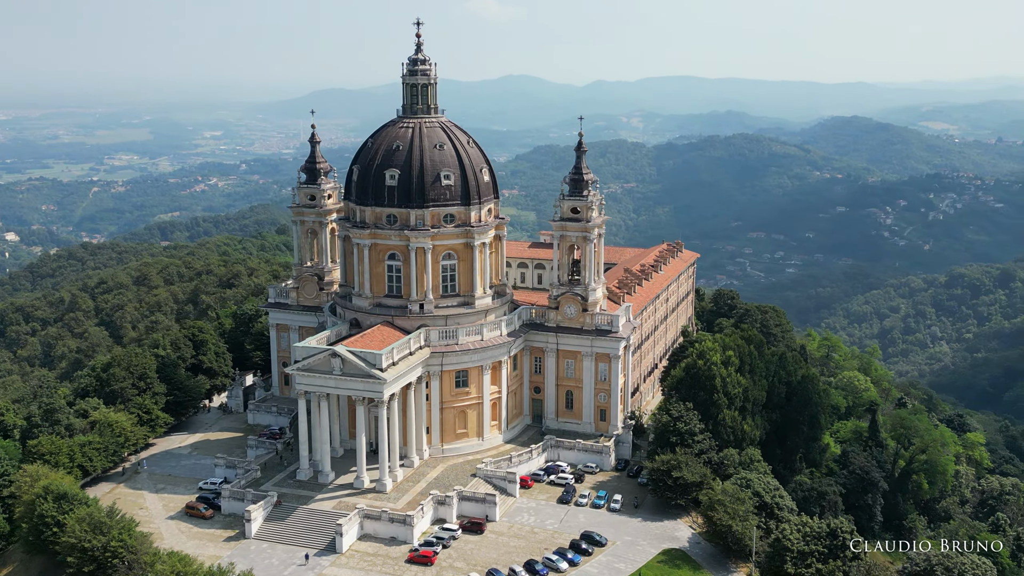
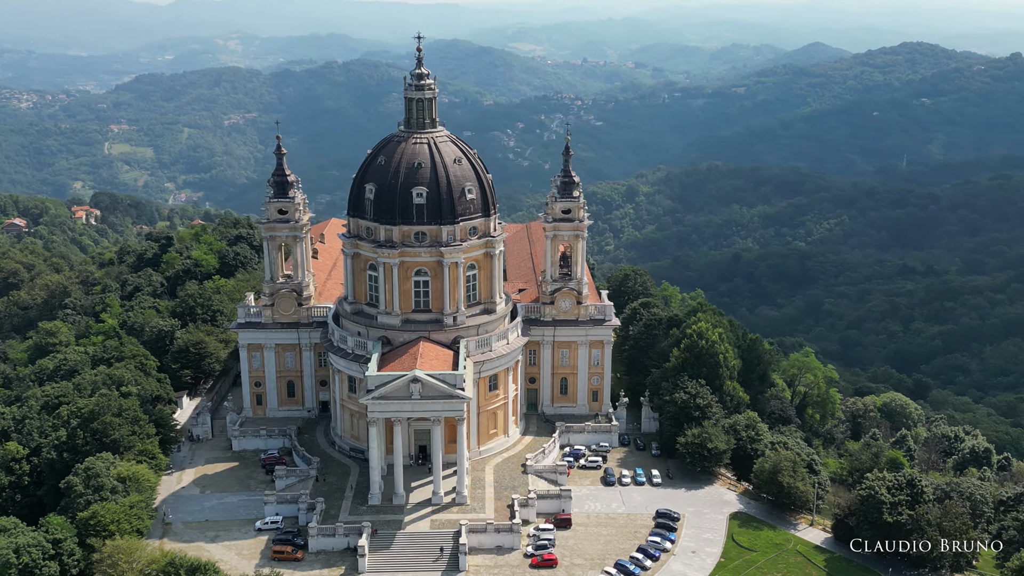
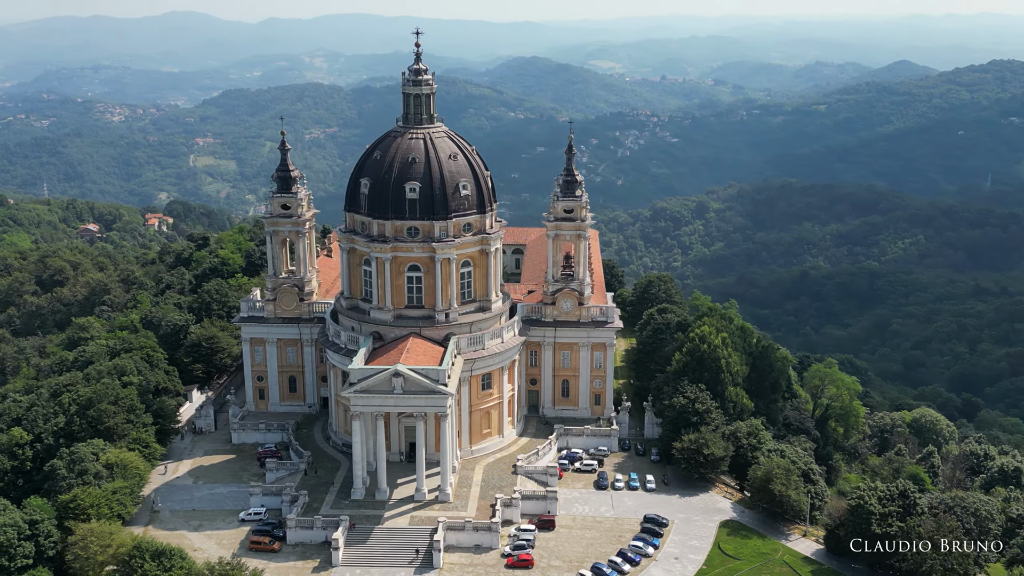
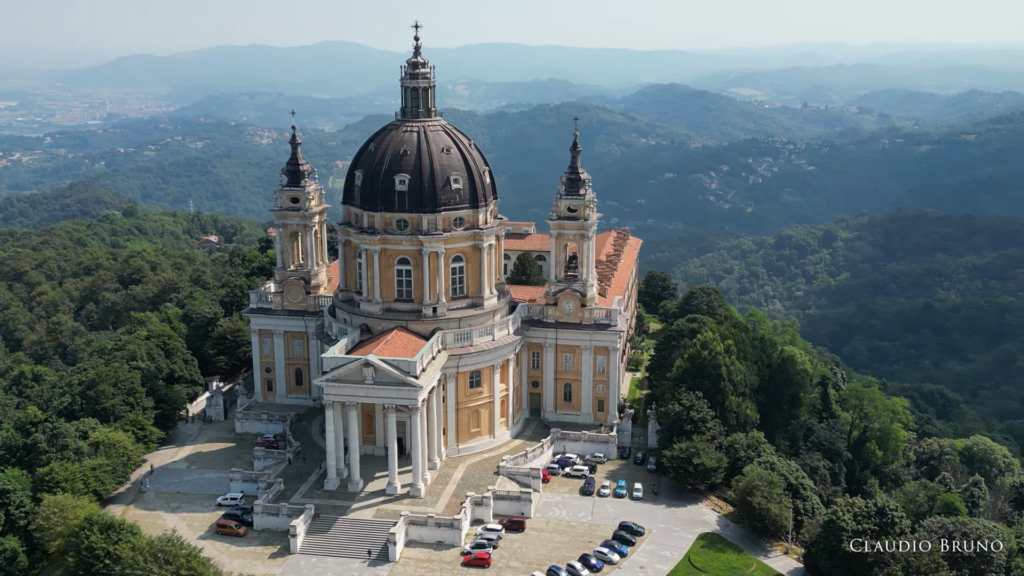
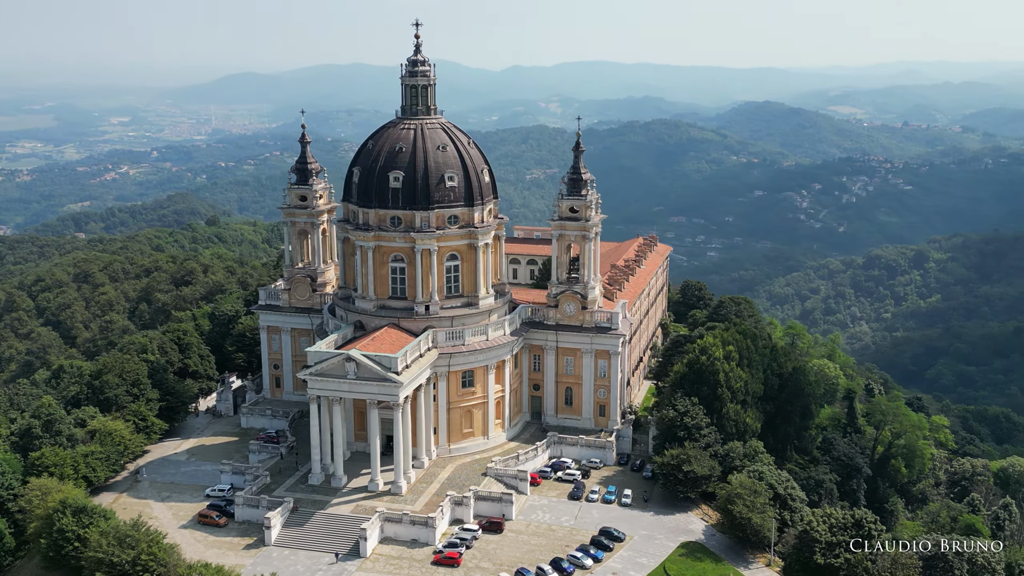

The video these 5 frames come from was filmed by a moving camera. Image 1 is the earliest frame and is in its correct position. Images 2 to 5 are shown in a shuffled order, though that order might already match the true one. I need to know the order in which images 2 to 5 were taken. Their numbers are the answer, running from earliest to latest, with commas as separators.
5, 4, 3, 2
